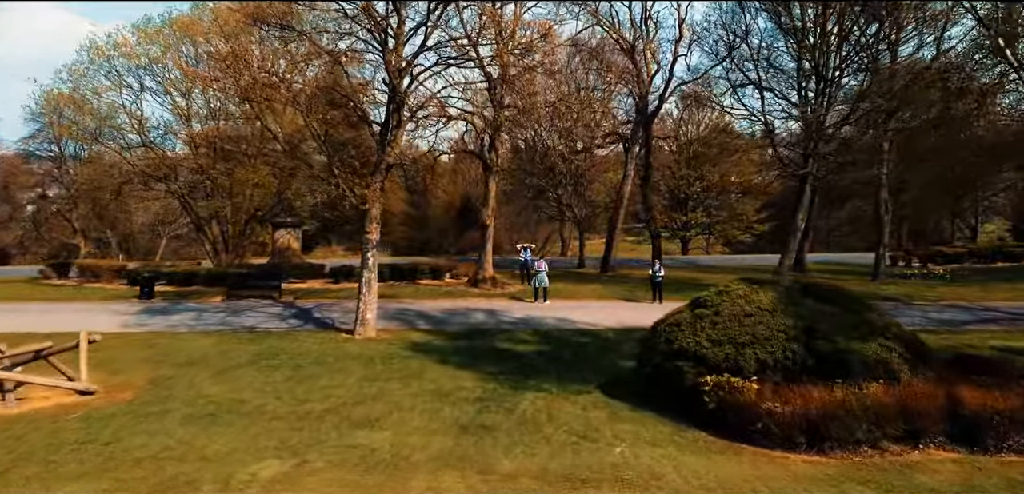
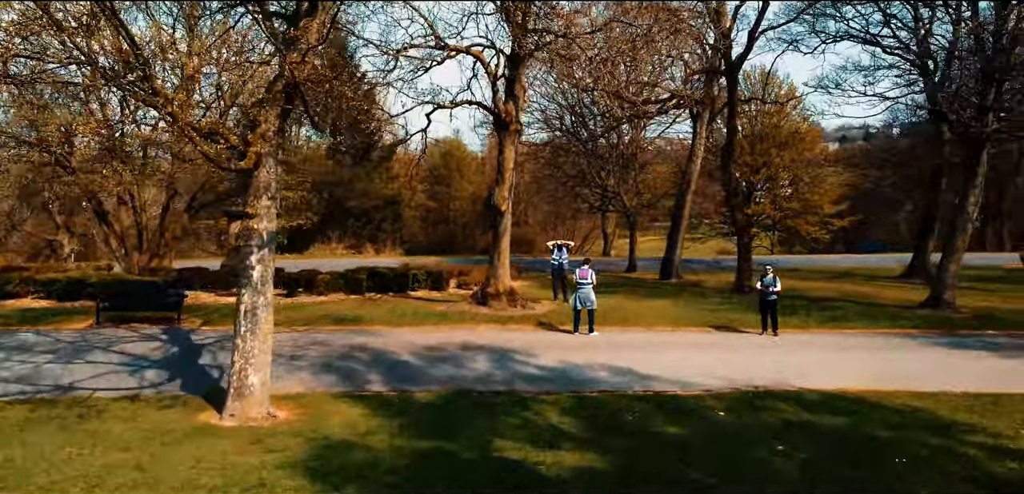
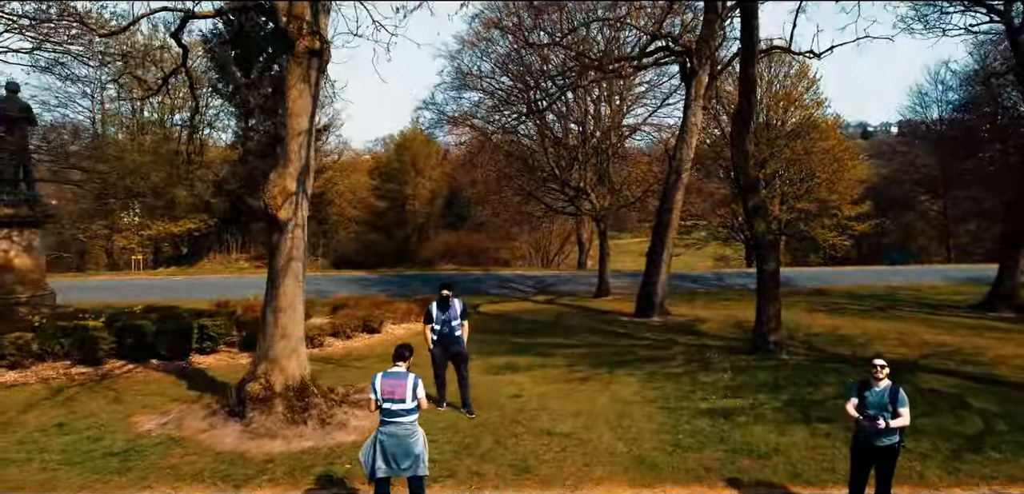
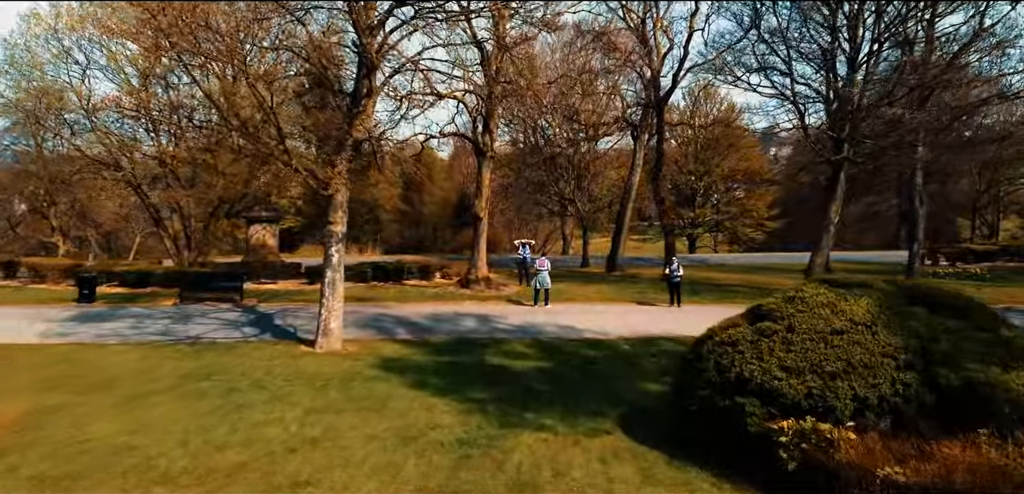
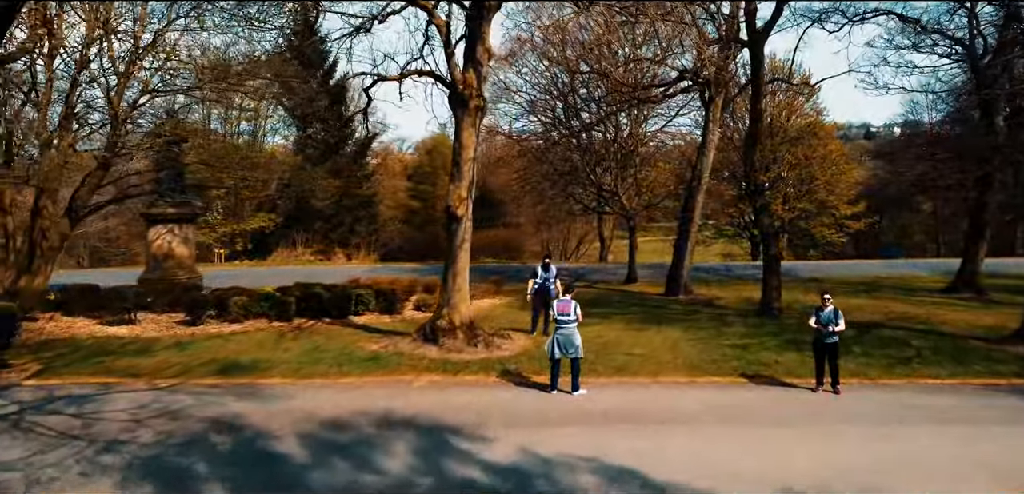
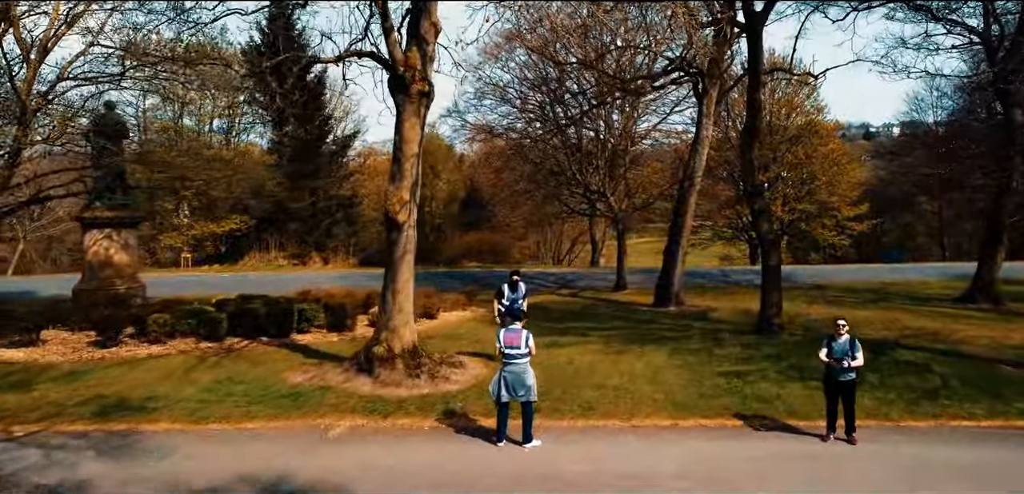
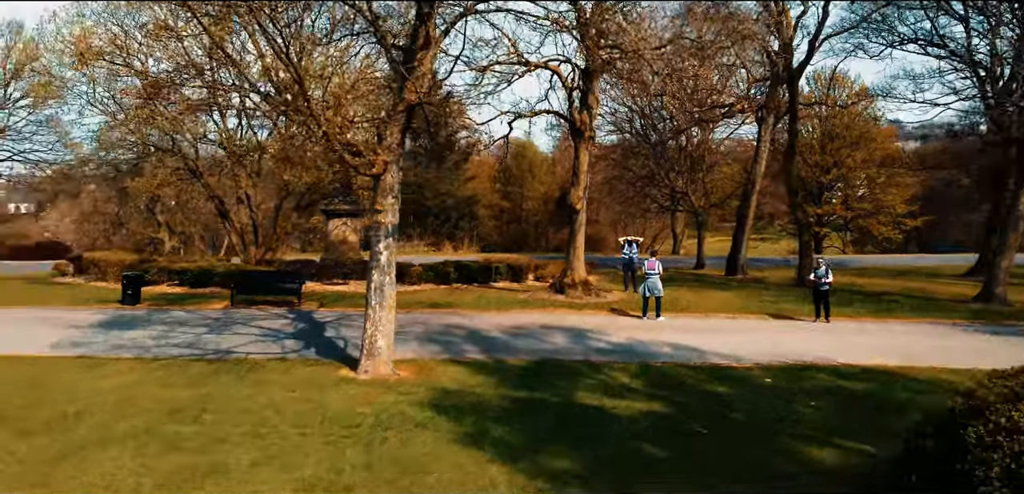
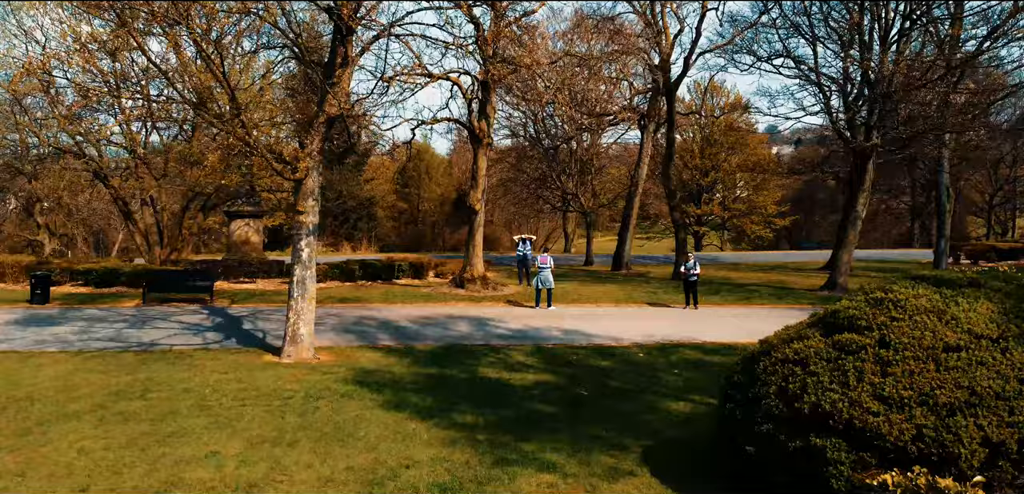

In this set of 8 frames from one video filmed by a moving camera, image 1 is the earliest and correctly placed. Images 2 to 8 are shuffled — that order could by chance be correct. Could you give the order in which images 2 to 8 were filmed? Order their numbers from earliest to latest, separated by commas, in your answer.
4, 8, 7, 2, 5, 6, 3
